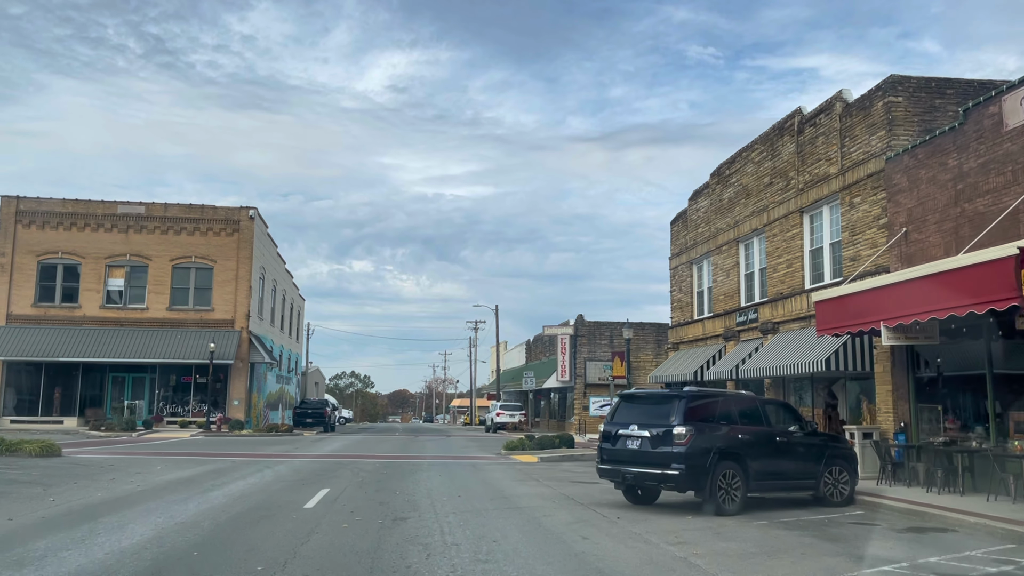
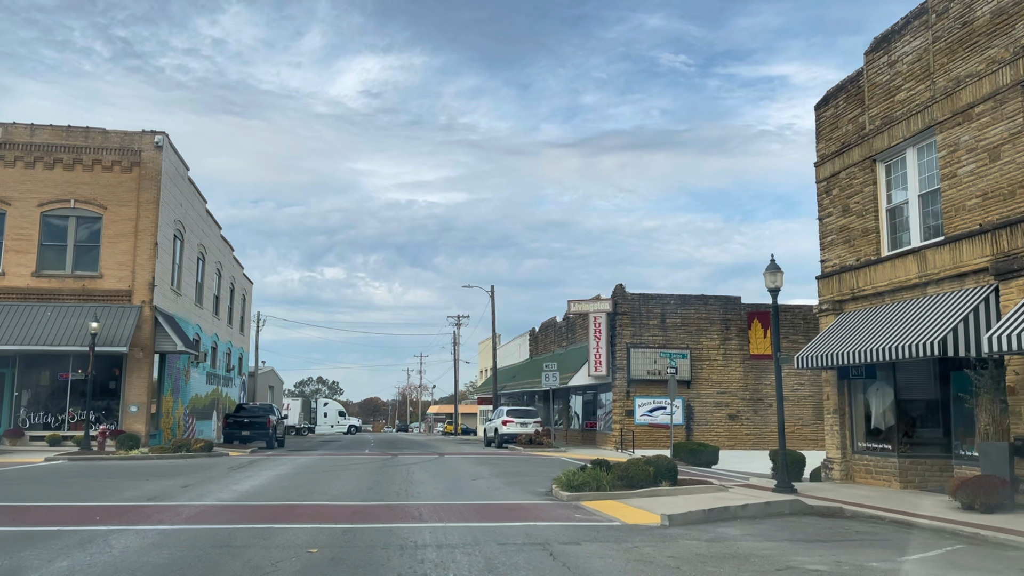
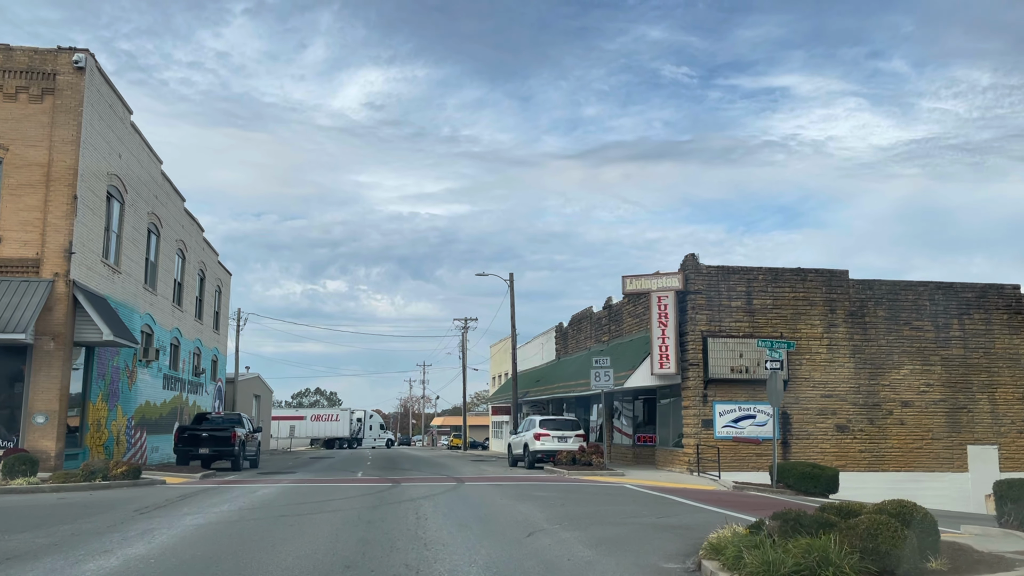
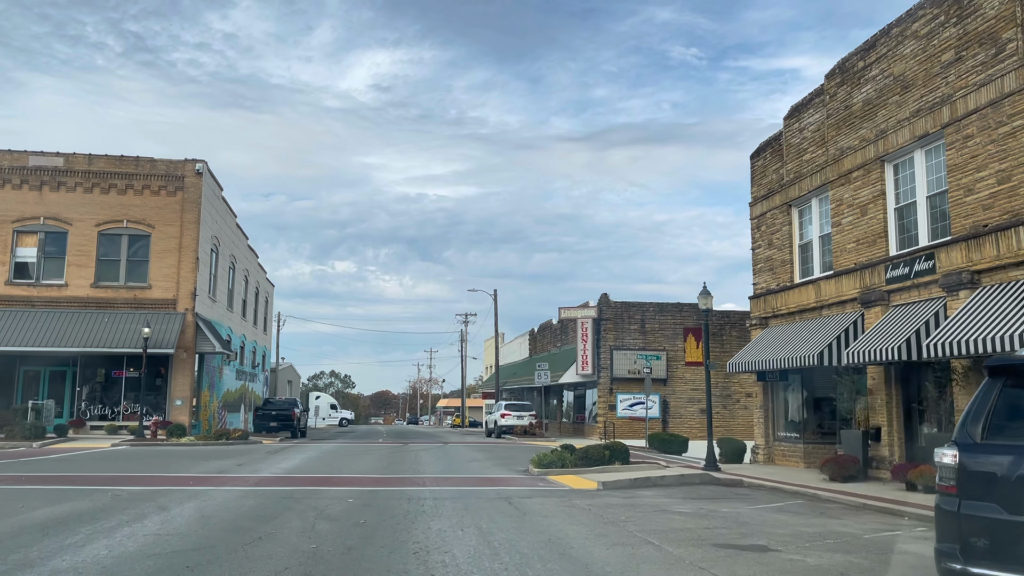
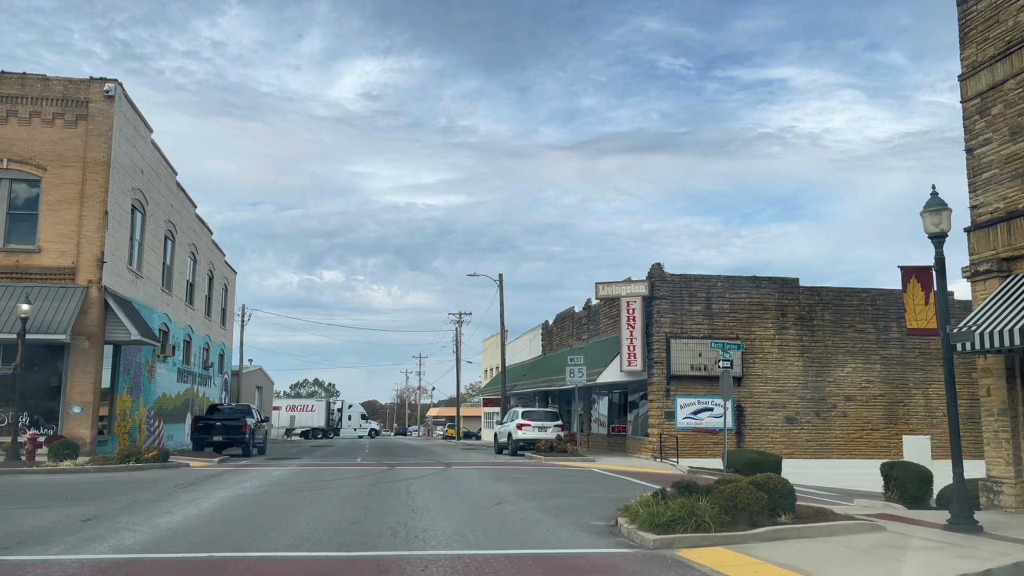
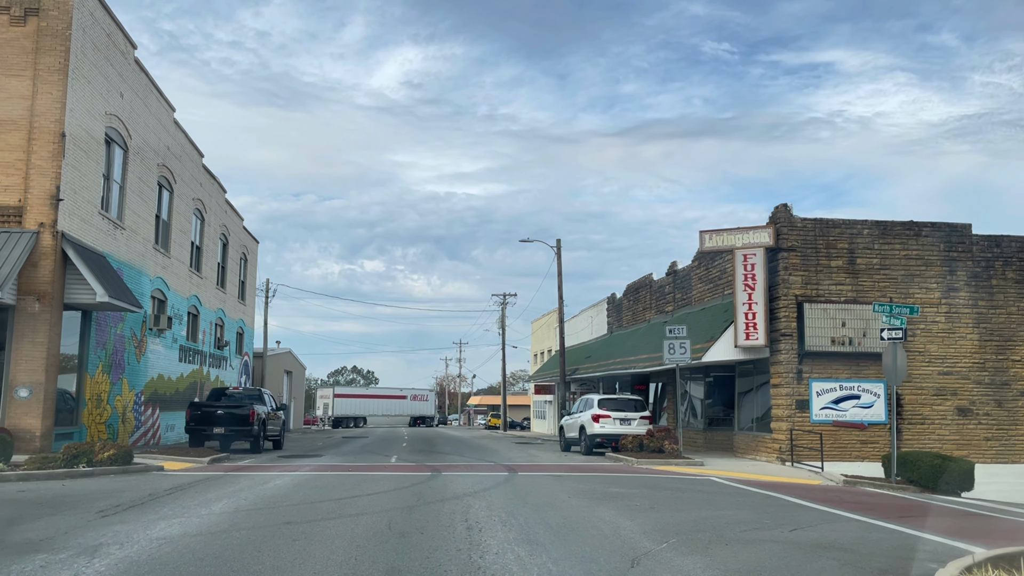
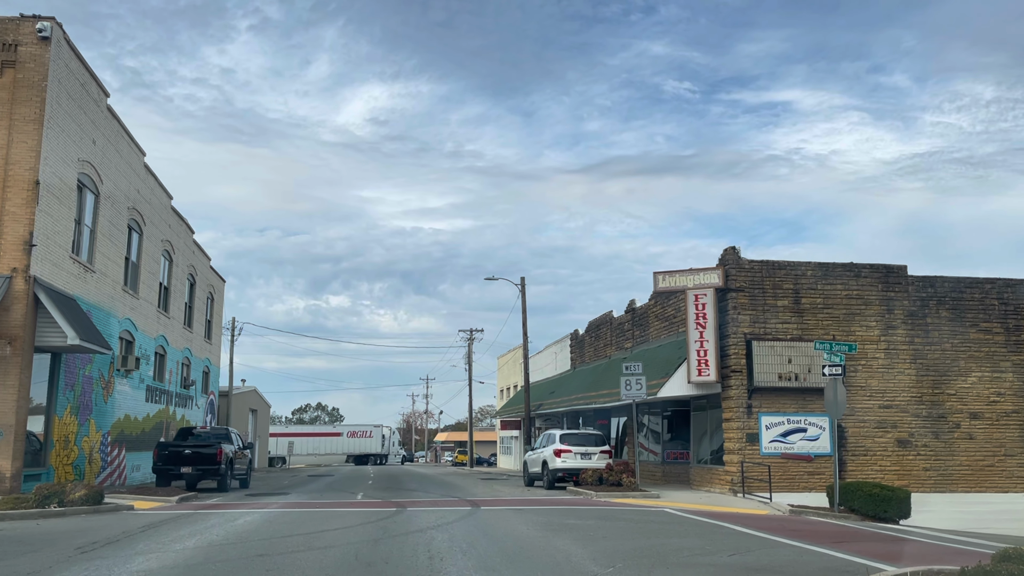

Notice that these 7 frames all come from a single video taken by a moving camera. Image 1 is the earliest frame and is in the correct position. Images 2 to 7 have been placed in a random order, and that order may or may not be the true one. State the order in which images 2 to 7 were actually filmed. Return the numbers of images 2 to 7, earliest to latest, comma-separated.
4, 2, 5, 3, 7, 6
